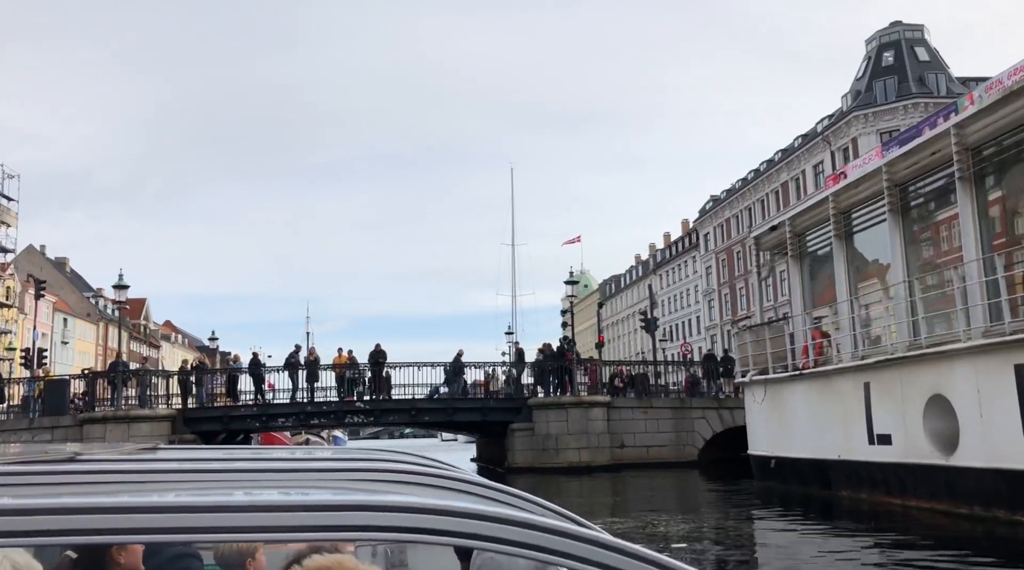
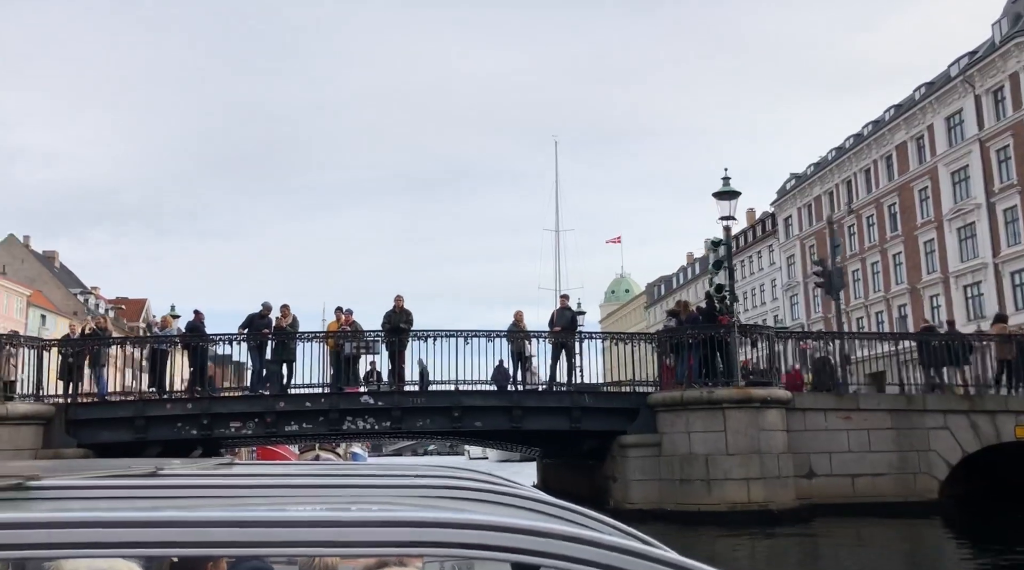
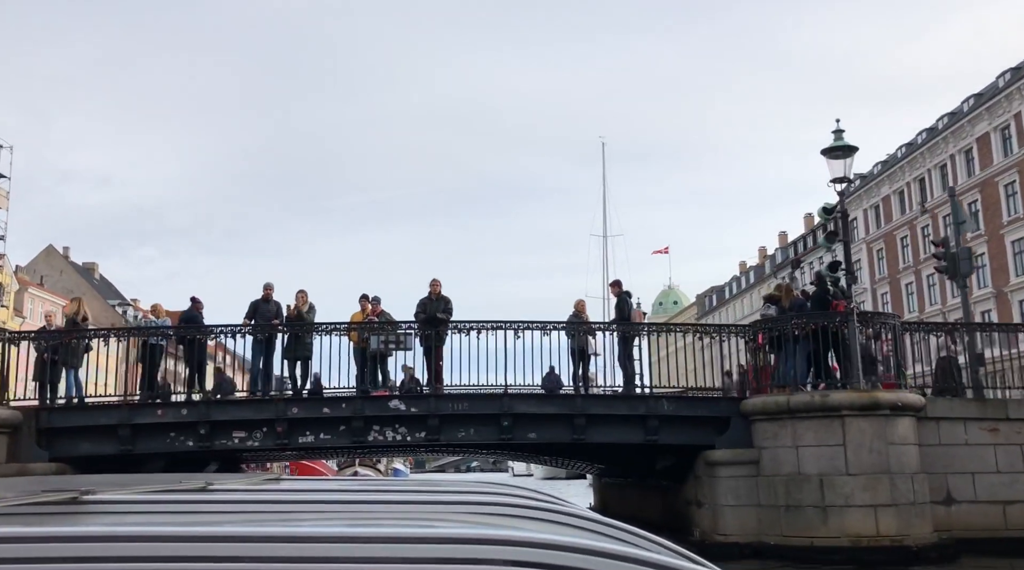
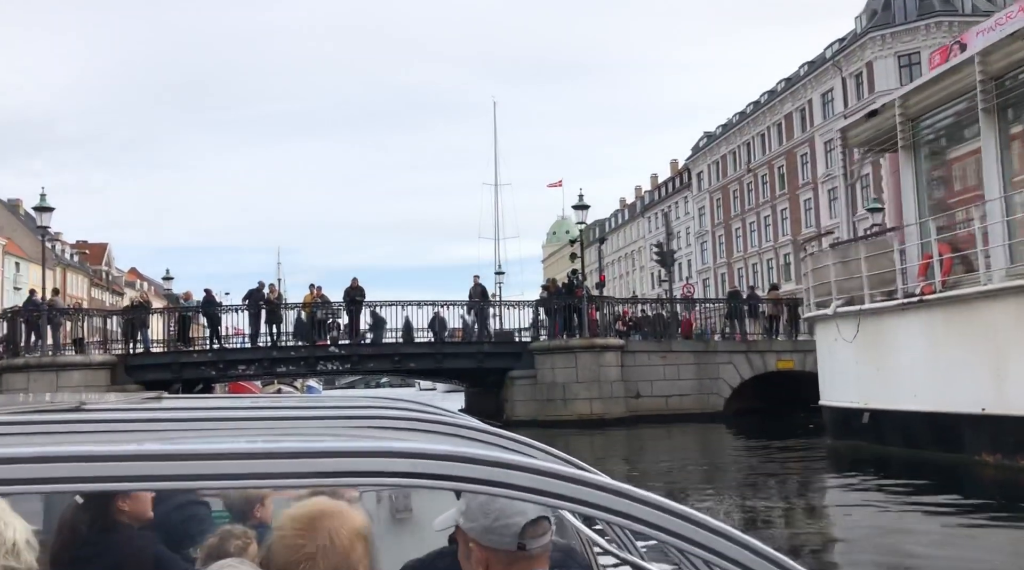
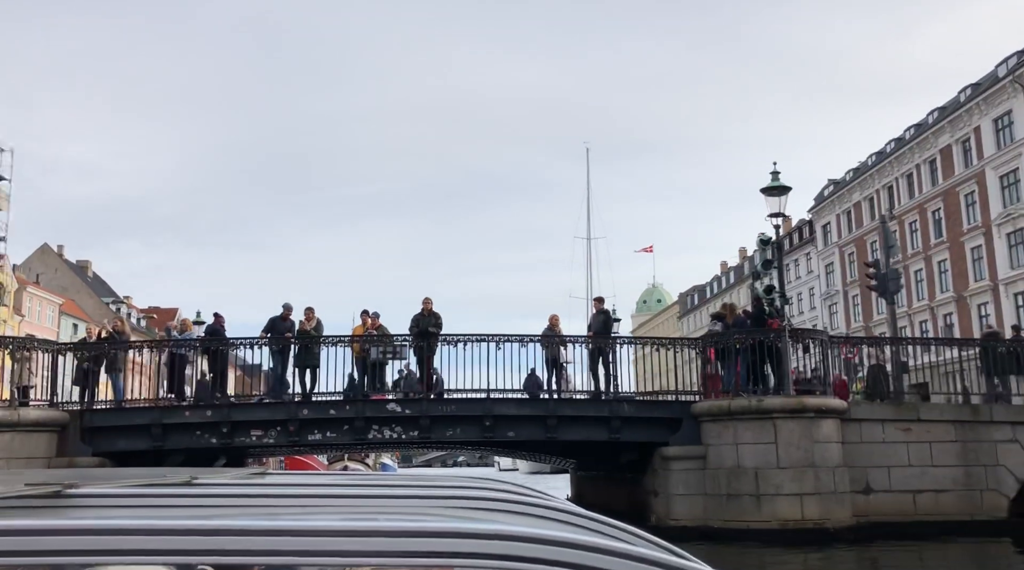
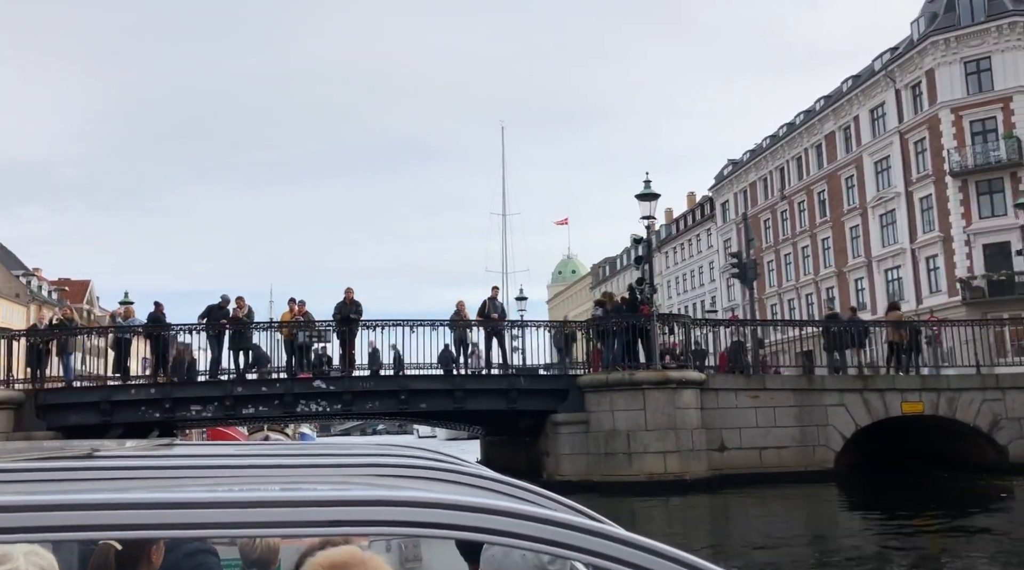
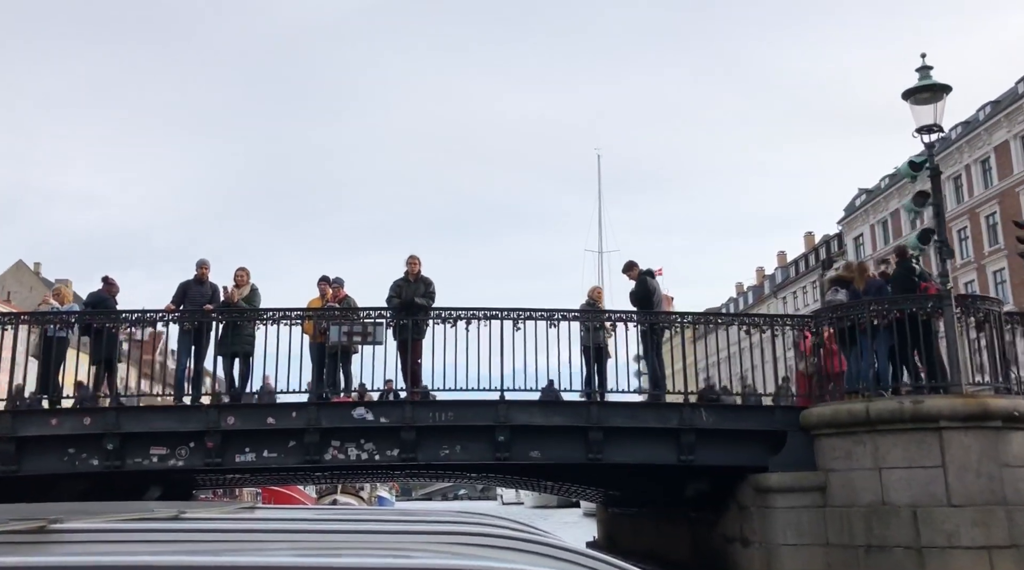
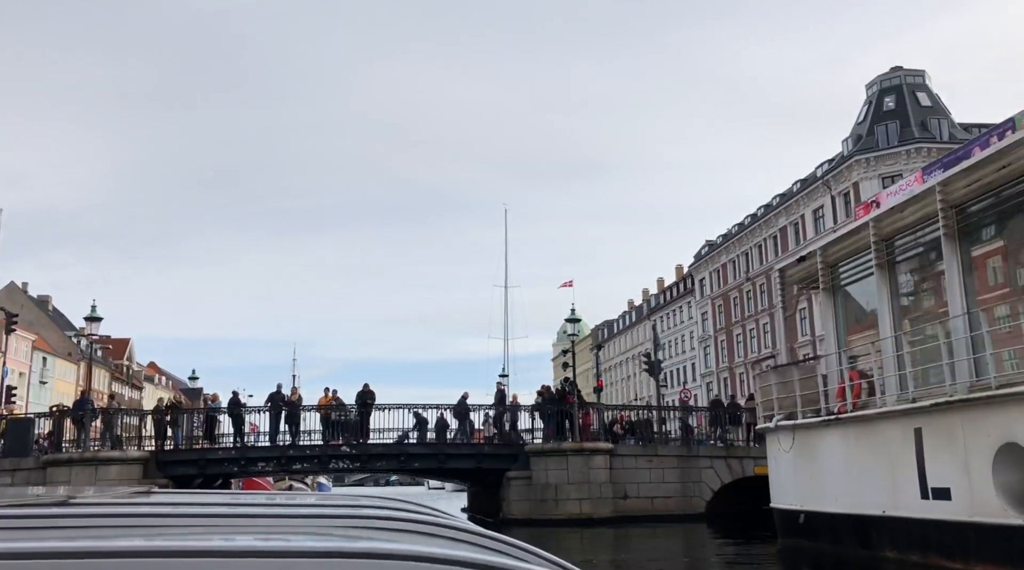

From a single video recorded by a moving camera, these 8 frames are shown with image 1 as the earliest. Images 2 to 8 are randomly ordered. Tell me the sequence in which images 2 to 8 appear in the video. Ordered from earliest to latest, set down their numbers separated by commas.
8, 4, 6, 2, 5, 3, 7
